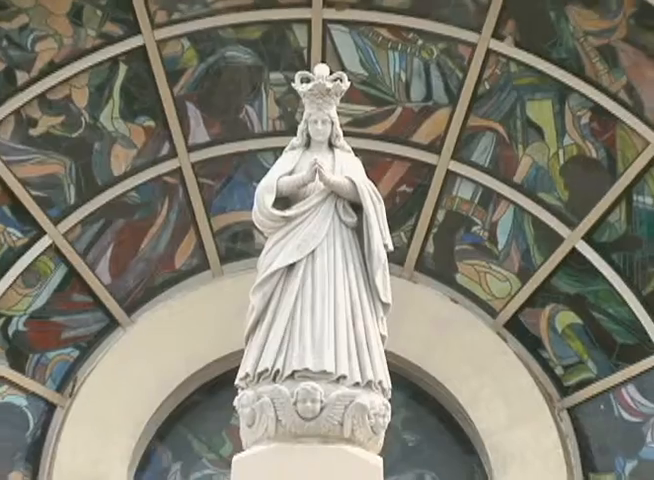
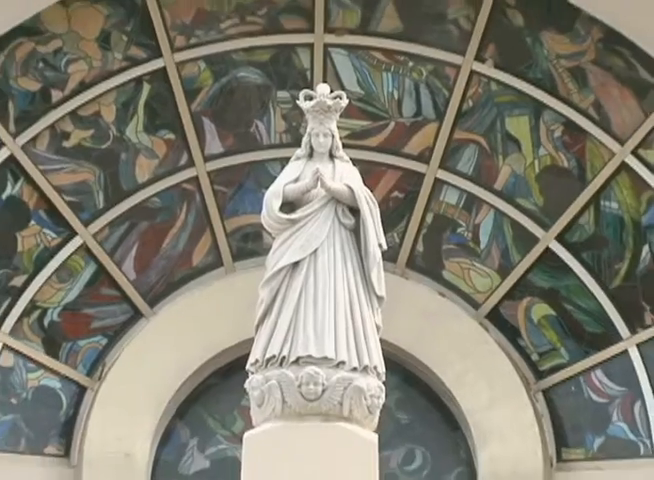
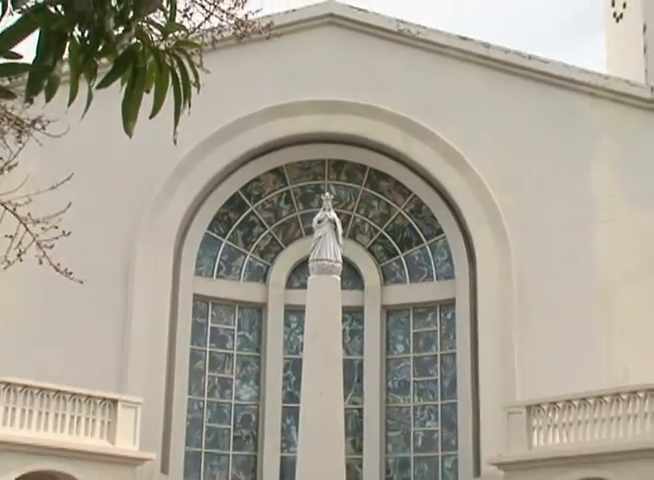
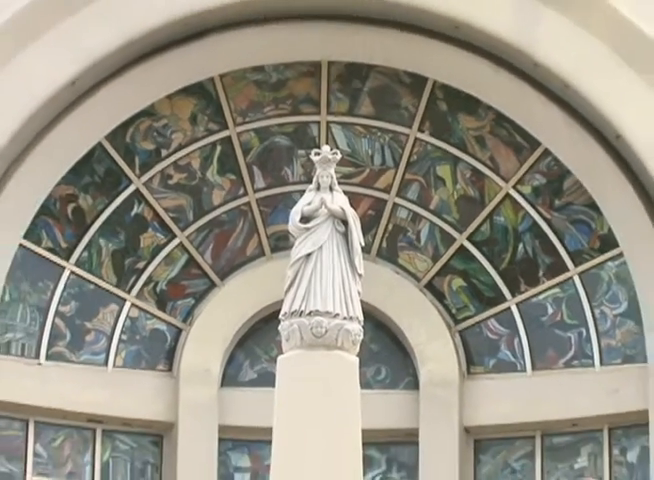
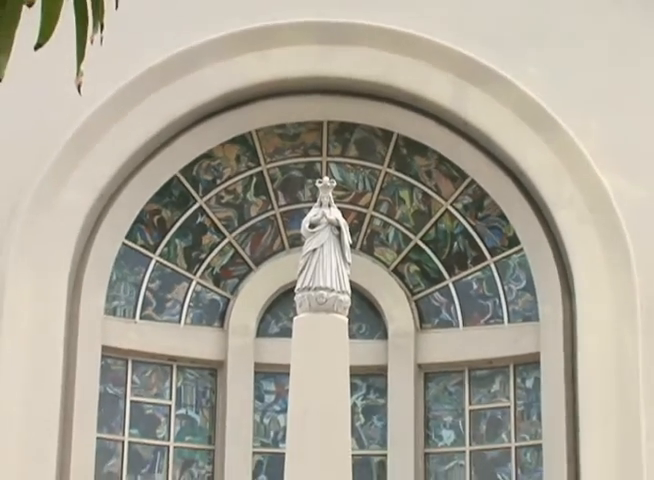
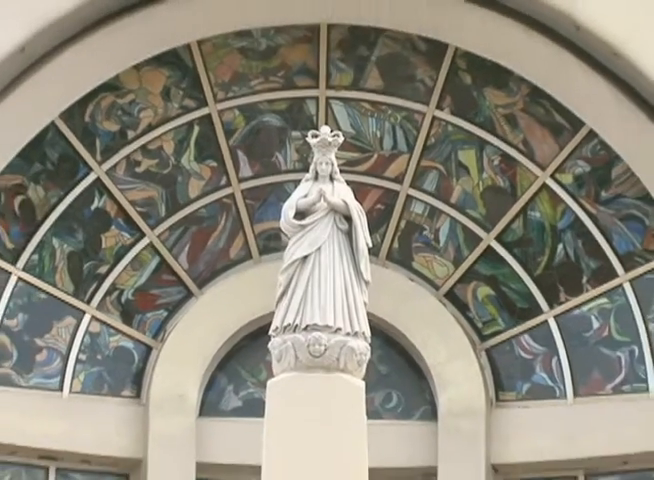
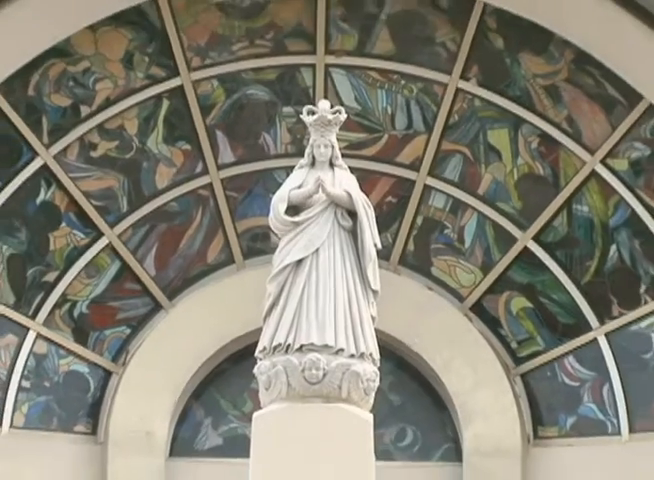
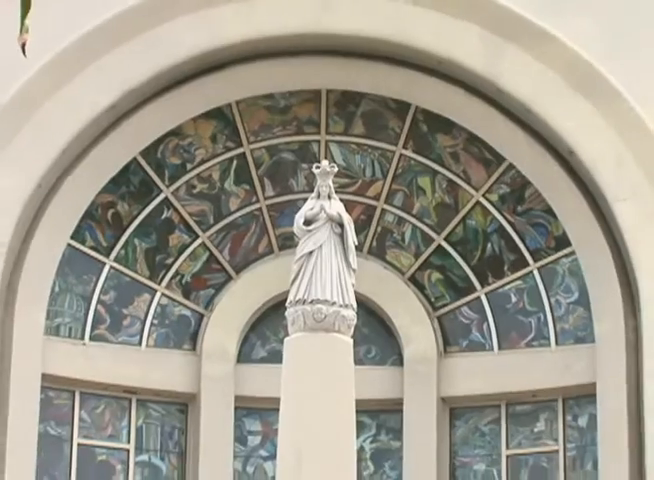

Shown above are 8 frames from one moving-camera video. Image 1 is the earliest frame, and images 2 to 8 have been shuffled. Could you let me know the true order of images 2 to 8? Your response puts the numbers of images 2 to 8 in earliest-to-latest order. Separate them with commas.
2, 7, 6, 4, 8, 5, 3
